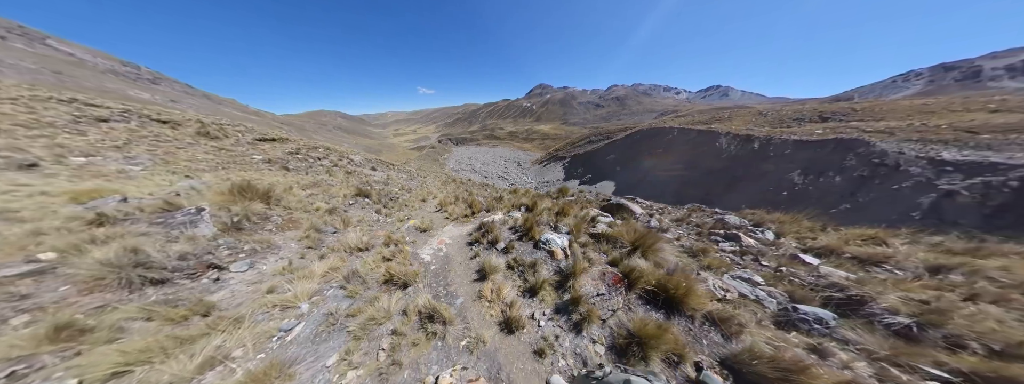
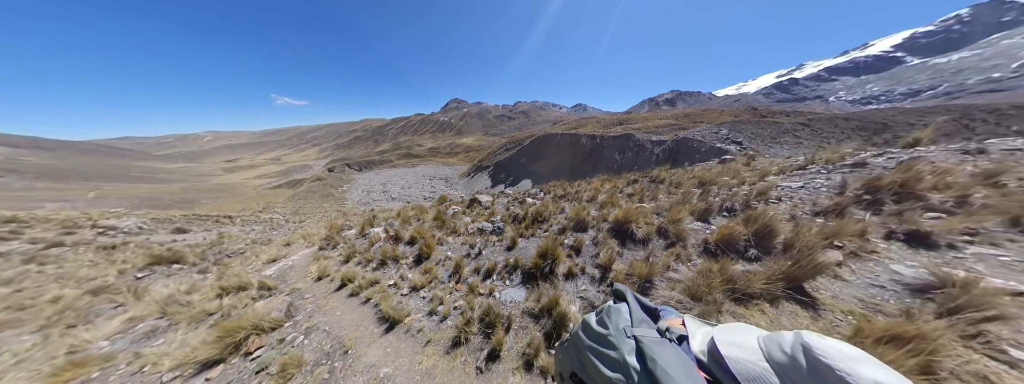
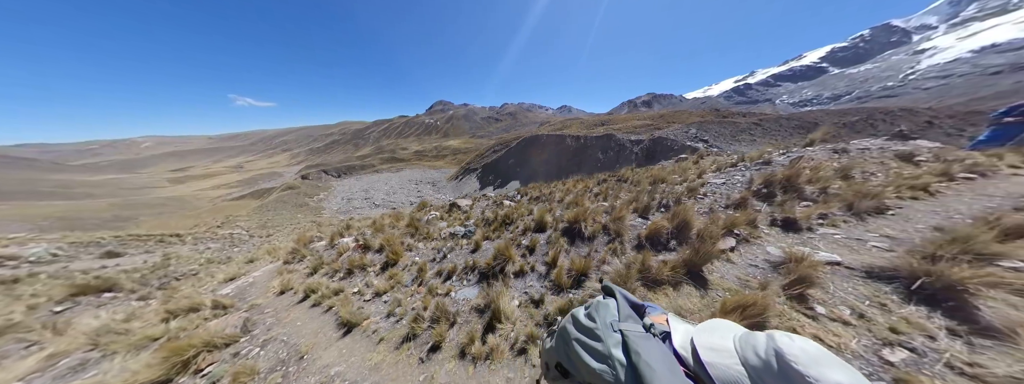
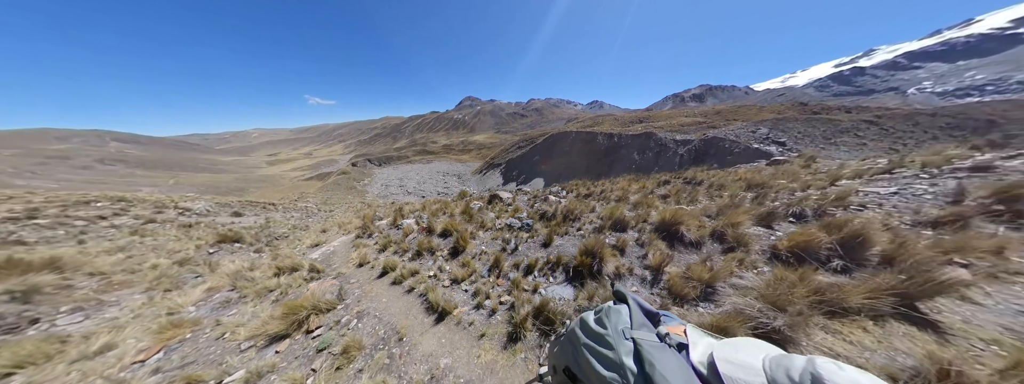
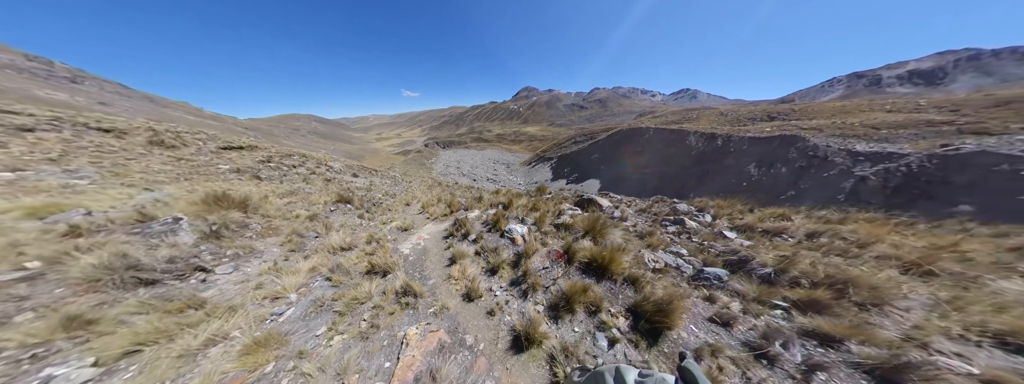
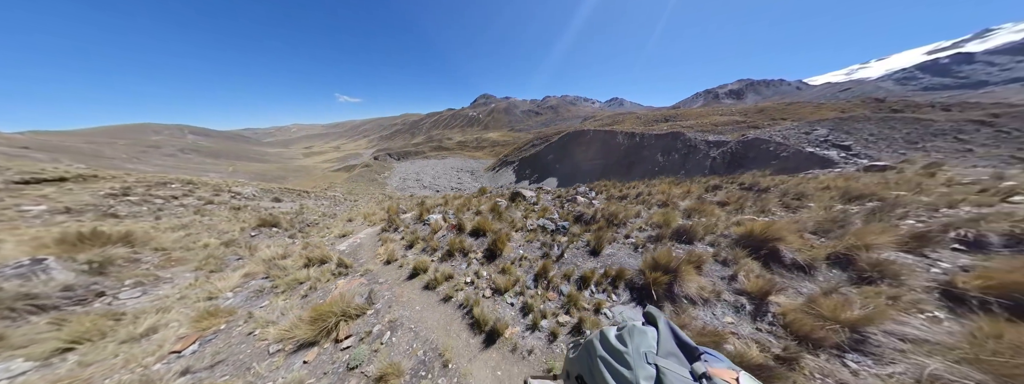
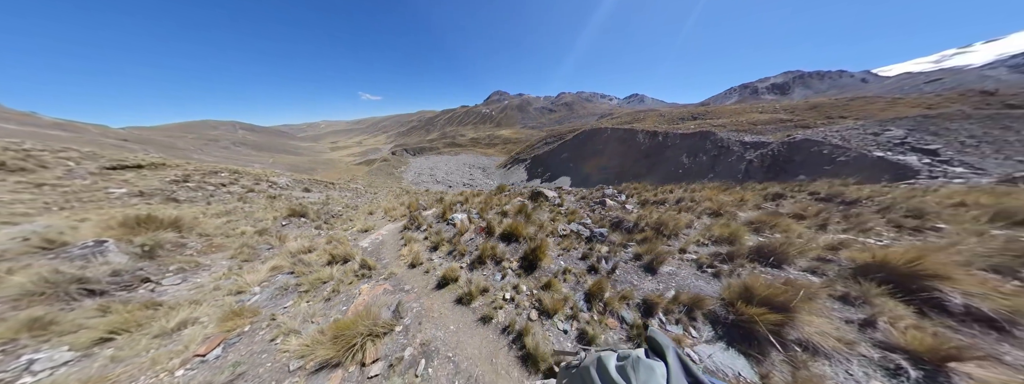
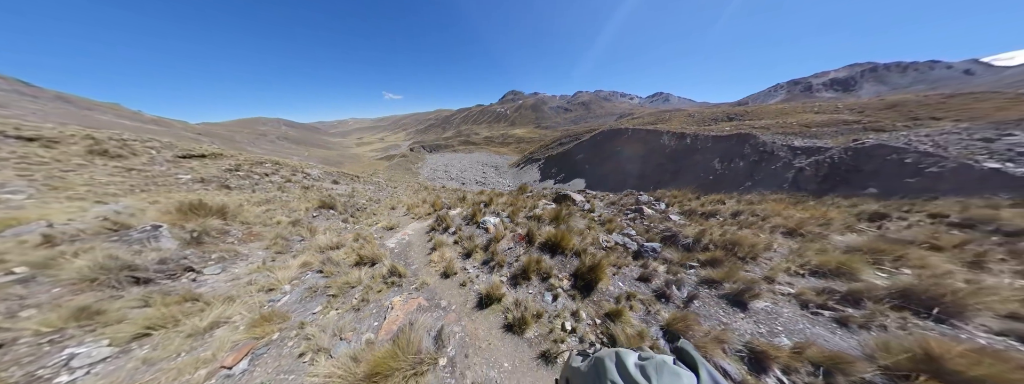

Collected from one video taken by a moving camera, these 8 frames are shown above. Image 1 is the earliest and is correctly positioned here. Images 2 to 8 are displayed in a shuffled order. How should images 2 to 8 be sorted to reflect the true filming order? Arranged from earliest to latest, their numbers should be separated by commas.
5, 8, 7, 6, 4, 2, 3
